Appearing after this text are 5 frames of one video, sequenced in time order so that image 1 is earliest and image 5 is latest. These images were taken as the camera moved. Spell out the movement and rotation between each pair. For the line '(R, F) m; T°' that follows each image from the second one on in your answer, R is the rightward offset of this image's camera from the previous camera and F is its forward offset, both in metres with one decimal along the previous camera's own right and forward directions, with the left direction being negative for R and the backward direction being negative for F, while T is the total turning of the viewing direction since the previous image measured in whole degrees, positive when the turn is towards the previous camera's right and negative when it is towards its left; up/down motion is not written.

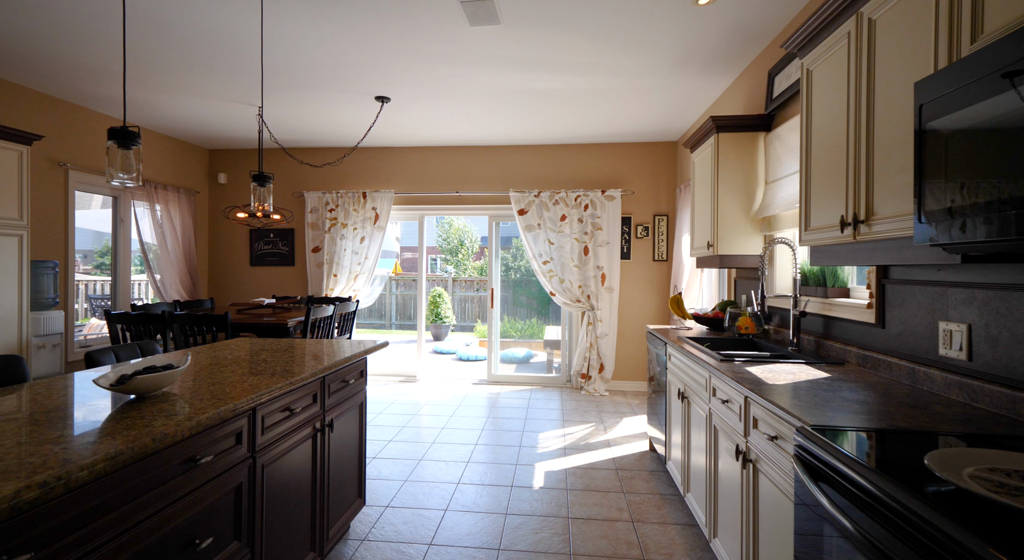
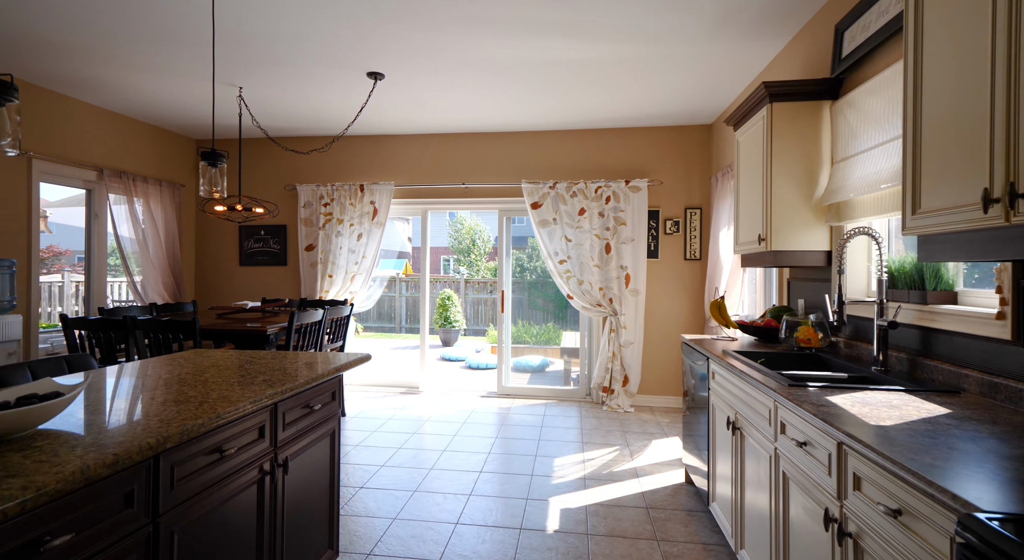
(0.0, +0.5) m; -2°
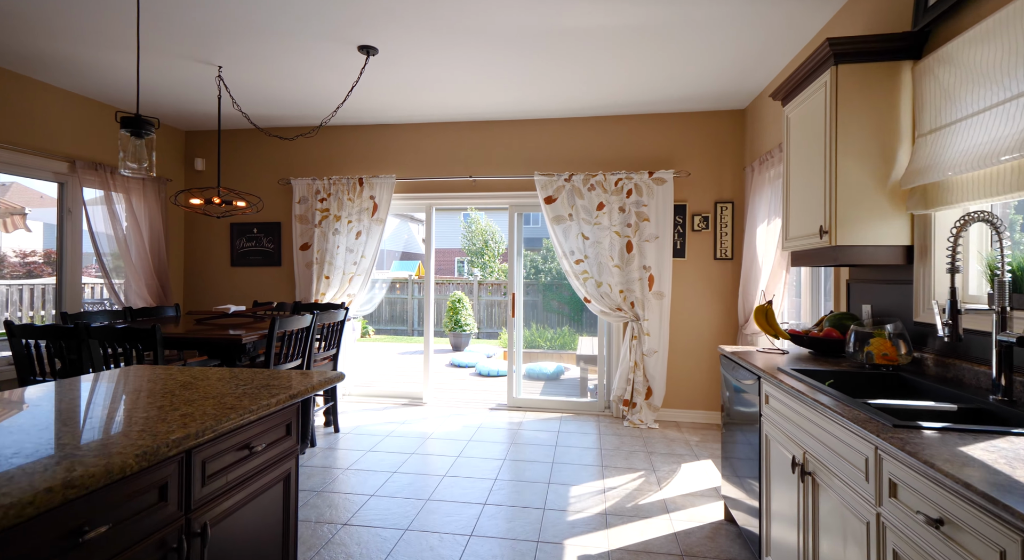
(0.0, +0.4) m; -2°
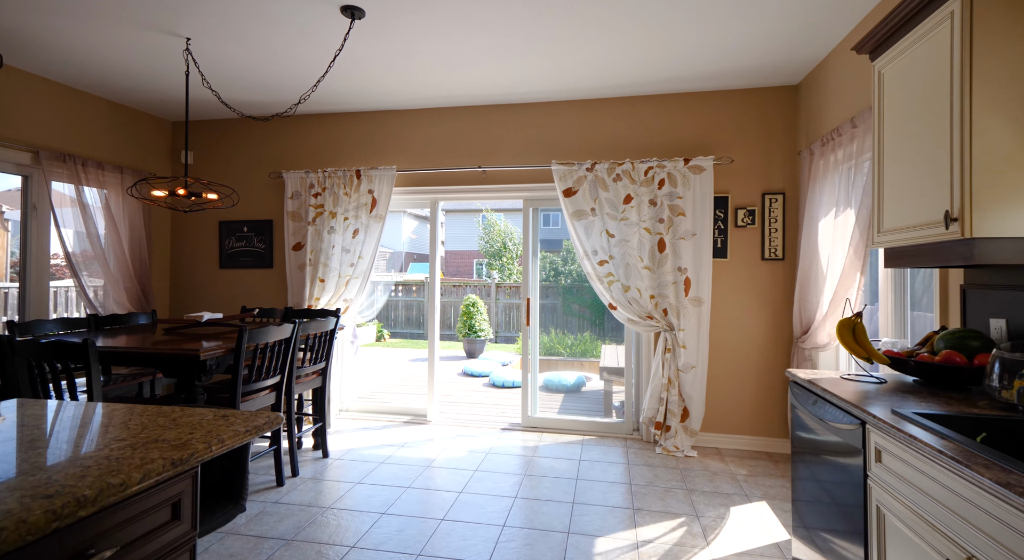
(0.0, +0.5) m; -2°
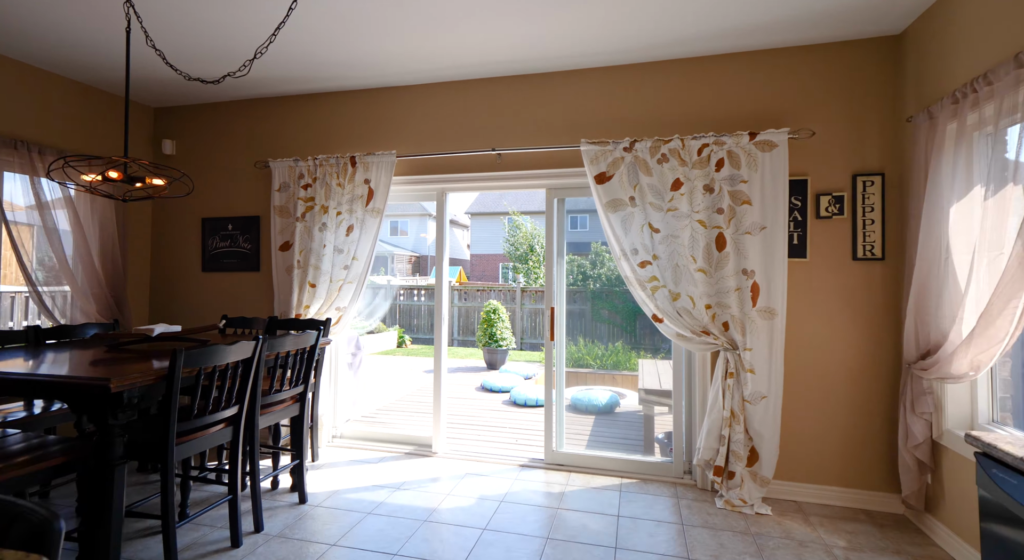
(0.0, +0.7) m; -3°
